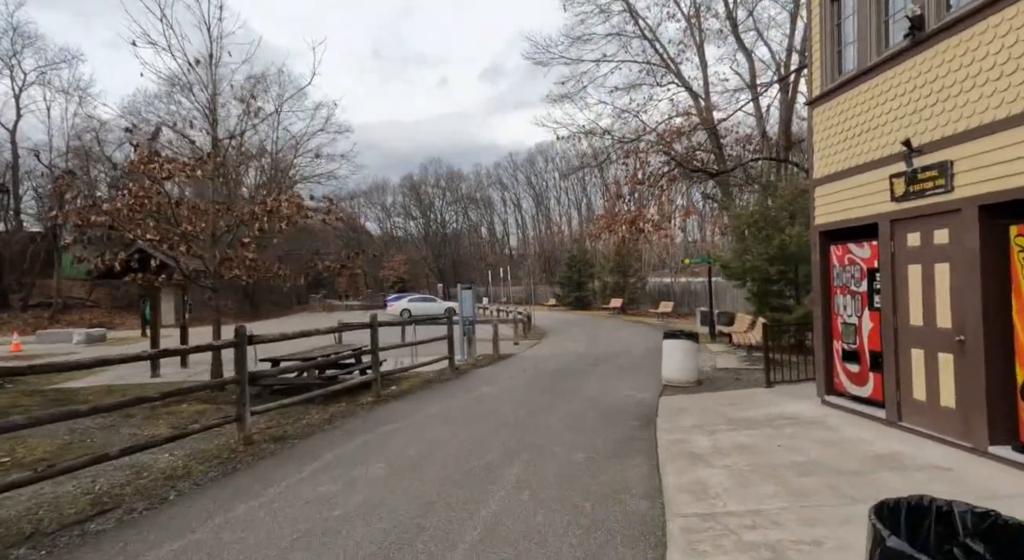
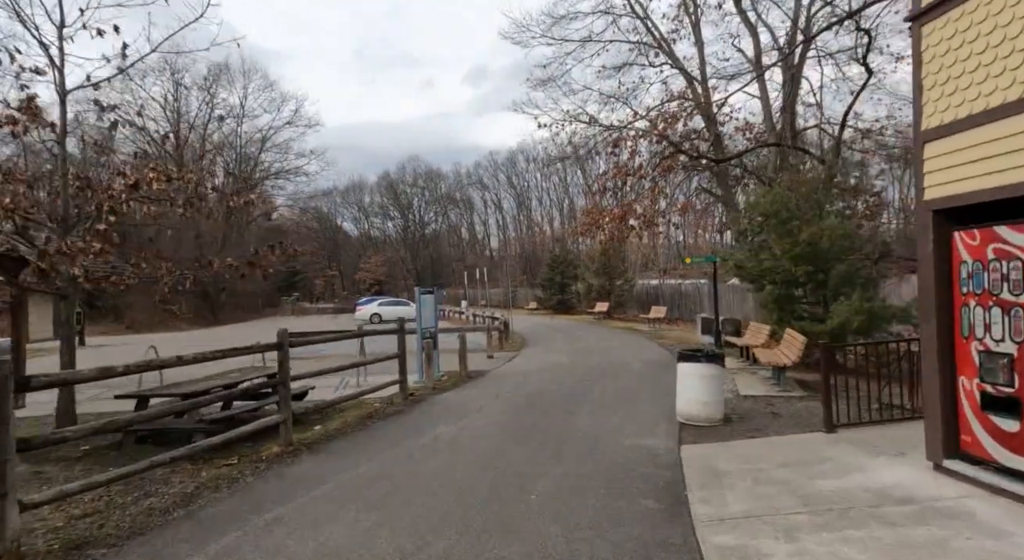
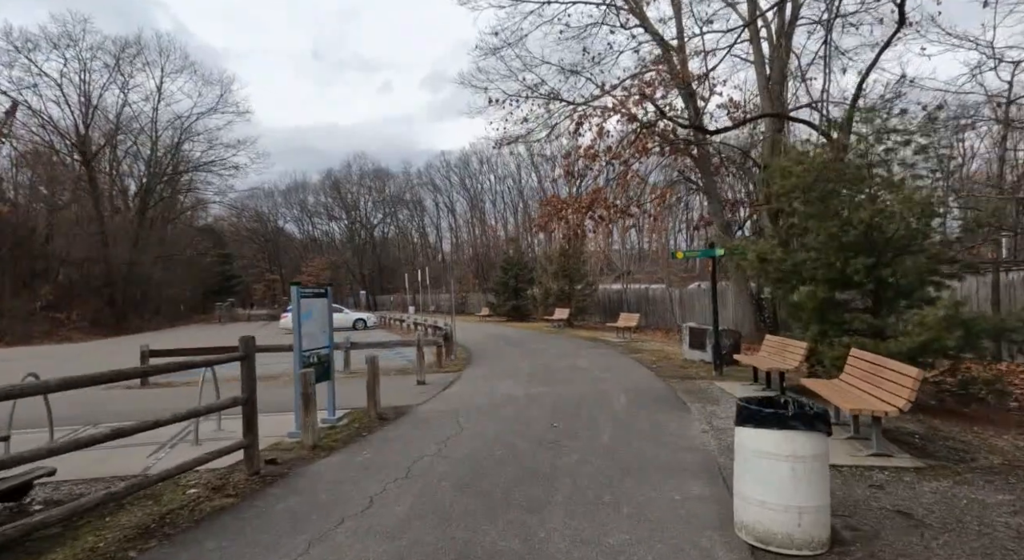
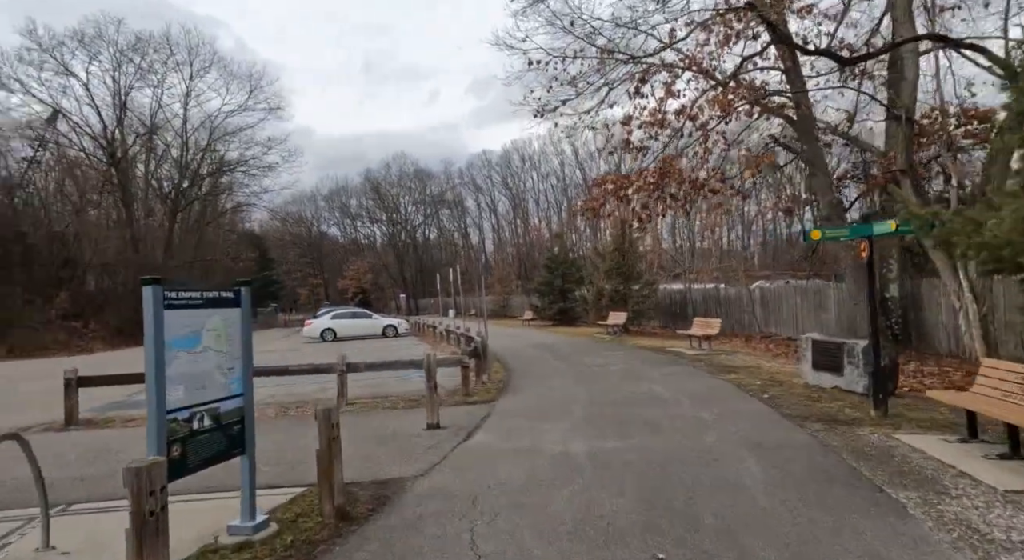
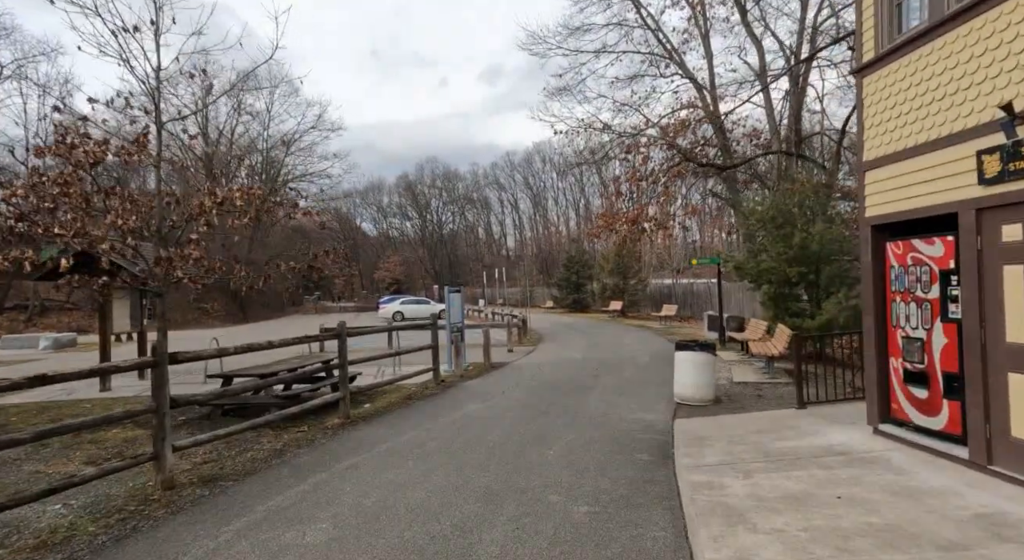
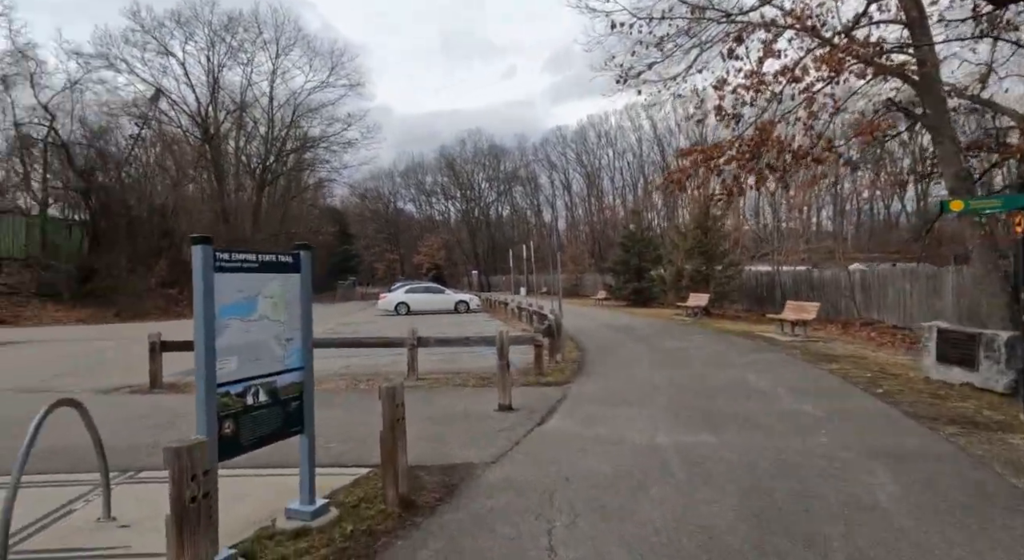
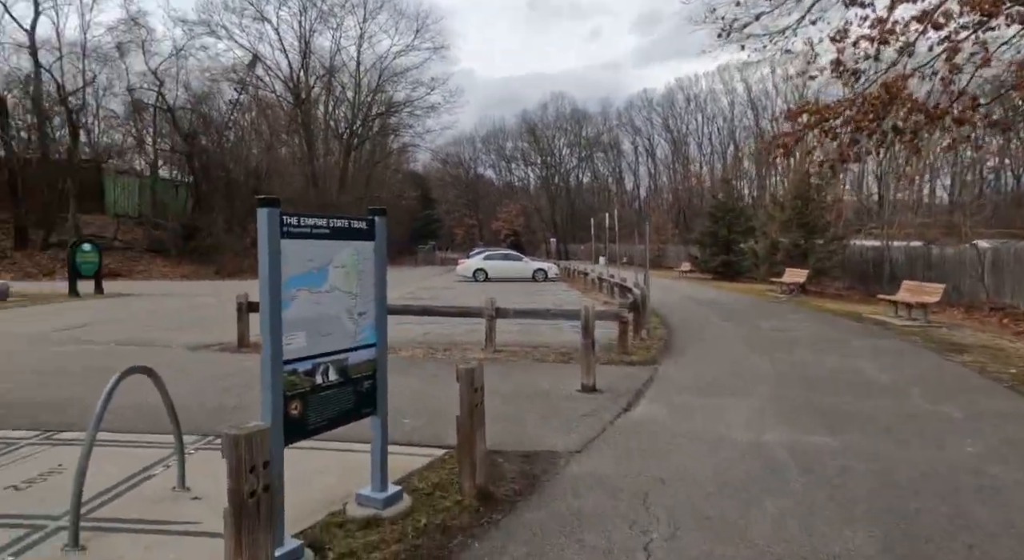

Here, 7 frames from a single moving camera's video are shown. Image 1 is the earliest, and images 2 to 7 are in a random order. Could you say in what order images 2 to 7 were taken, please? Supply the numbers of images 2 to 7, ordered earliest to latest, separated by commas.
5, 2, 3, 4, 6, 7
